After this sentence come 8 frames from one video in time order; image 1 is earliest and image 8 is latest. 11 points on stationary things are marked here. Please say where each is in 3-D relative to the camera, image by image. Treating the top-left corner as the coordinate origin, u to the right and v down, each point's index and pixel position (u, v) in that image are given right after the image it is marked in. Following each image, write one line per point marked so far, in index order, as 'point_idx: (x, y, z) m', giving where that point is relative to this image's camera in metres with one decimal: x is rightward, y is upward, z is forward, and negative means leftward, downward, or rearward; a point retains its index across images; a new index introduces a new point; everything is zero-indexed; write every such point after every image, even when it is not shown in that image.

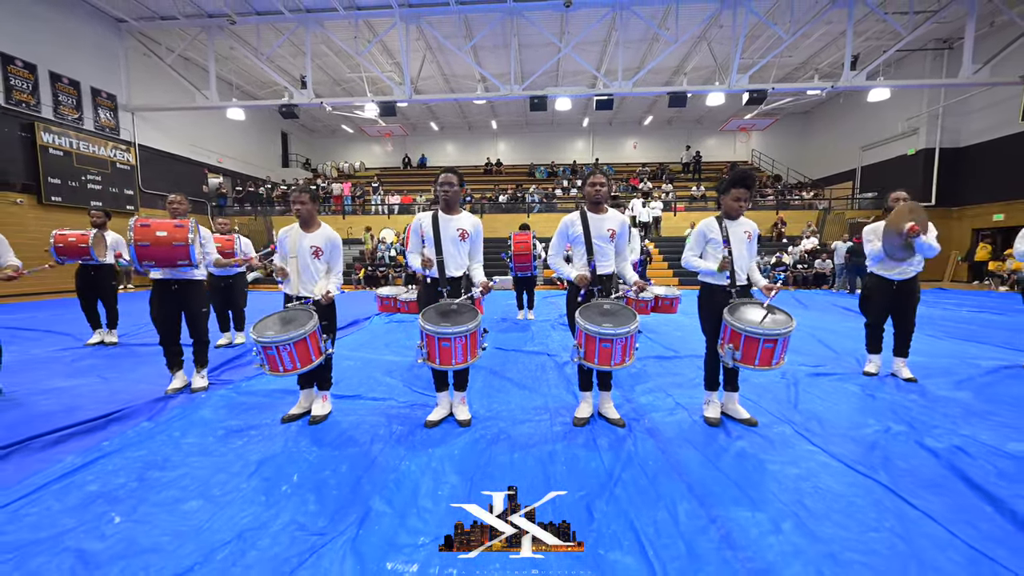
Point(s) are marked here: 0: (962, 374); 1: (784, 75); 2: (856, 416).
0: (+4.6, -0.9, +4.1) m
1: (+12.4, +9.7, +18.5) m
2: (+2.6, -1.0, +3.1) m
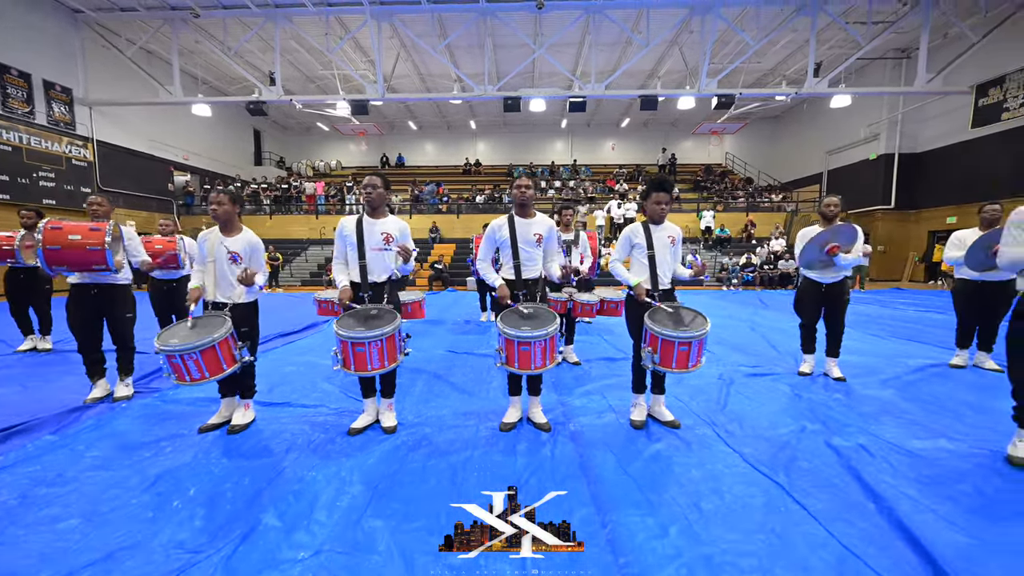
0: (+4.0, -0.9, +4.3) m
1: (+11.2, +9.7, +18.9) m
2: (+2.1, -1.0, +3.2) m
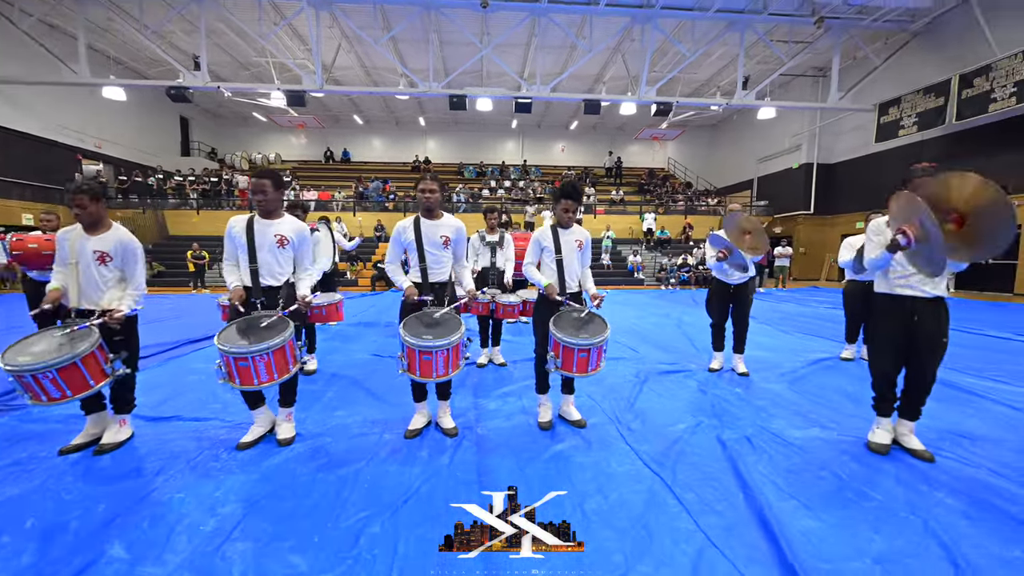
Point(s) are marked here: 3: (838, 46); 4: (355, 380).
0: (+3.2, -0.9, +4.6) m
1: (+8.8, +9.7, +19.9) m
2: (+1.4, -1.0, +3.3) m
3: (+10.9, +8.1, +13.6) m
4: (-1.6, -0.9, +4.2) m
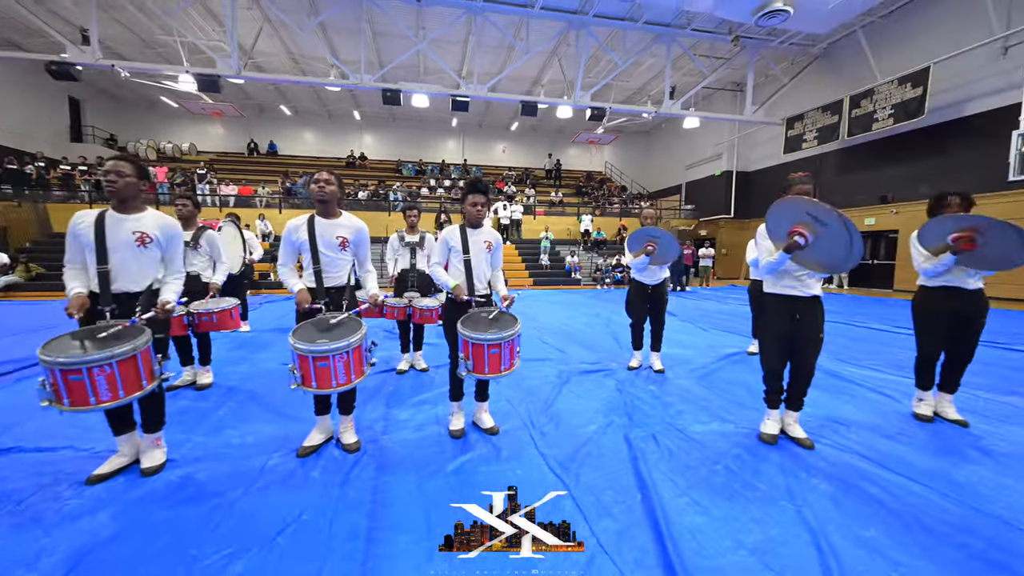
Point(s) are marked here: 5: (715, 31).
0: (+2.3, -0.9, +4.9) m
1: (+5.7, +9.7, +20.8) m
2: (+0.7, -1.0, +3.4) m
3: (+8.7, +8.2, +14.8) m
4: (-2.4, -1.0, +3.8) m
5: (+7.1, +9.1, +14.3) m
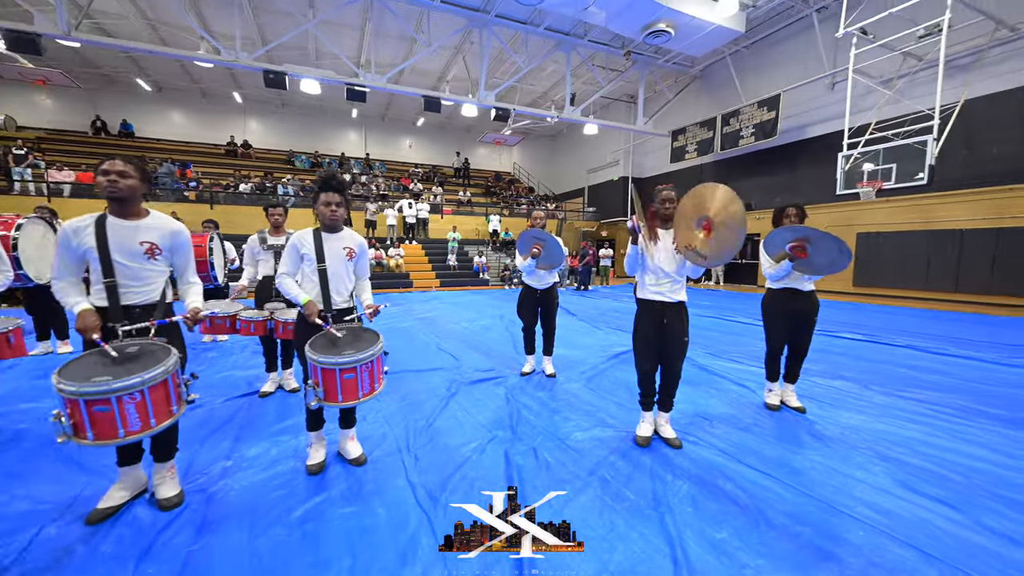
0: (+1.0, -0.9, +5.0) m
1: (+0.9, +9.8, +21.2) m
2: (-0.3, -1.1, +3.2) m
3: (+5.1, +8.3, +16.0) m
4: (-3.4, -1.1, +3.0) m
5: (+3.6, +9.1, +15.1) m
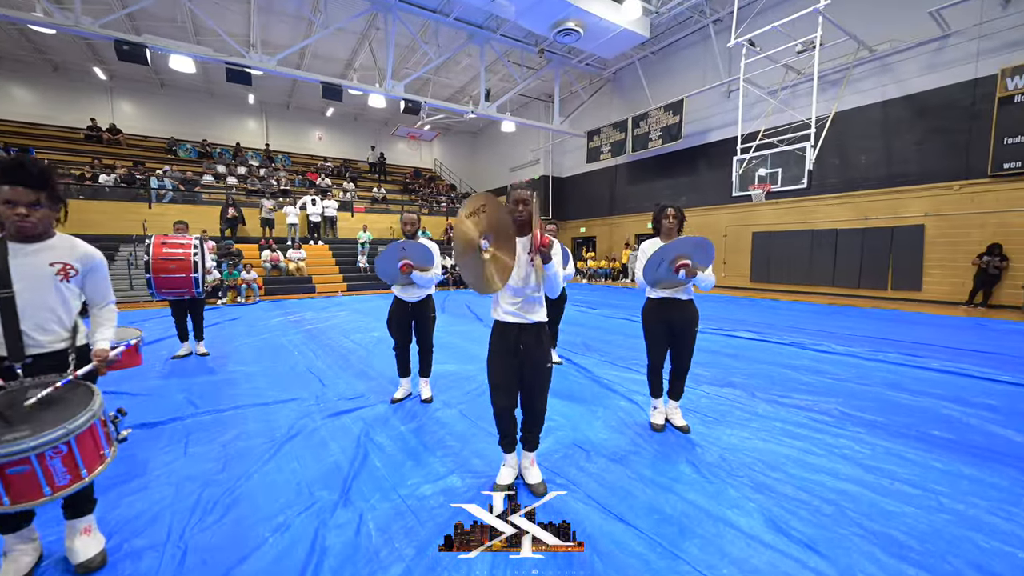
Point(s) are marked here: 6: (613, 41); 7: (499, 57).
0: (-0.4, -1.0, +4.5) m
1: (-3.2, +9.7, +20.4) m
2: (-1.3, -1.2, +2.5) m
3: (+1.8, +8.3, +15.9) m
4: (-4.3, -1.3, +1.8) m
5: (+0.4, +9.1, +14.9) m
6: (+3.2, +7.8, +12.9) m
7: (-0.6, +9.3, +16.2) m
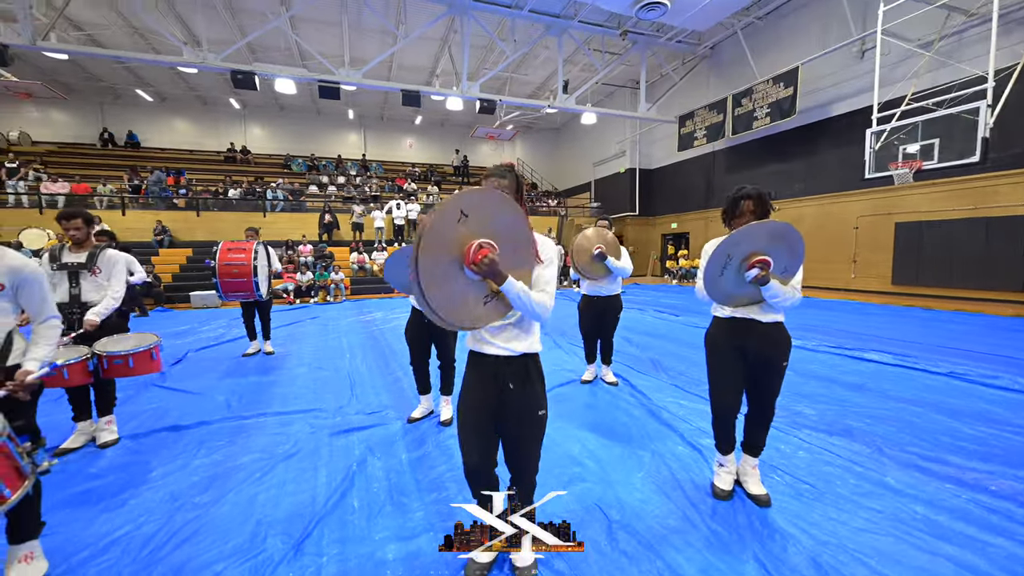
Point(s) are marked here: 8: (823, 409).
0: (0.0, -1.1, +3.9) m
1: (+0.8, +9.7, +20.0) m
2: (-1.4, -1.3, +2.2) m
3: (+4.7, +8.2, +14.5) m
4: (-4.5, -1.3, +2.2) m
5: (+3.1, +9.0, +13.8) m
6: (+5.4, +7.8, +11.2) m
7: (+2.5, +9.2, +15.3) m
8: (+2.7, -1.0, +3.6) m
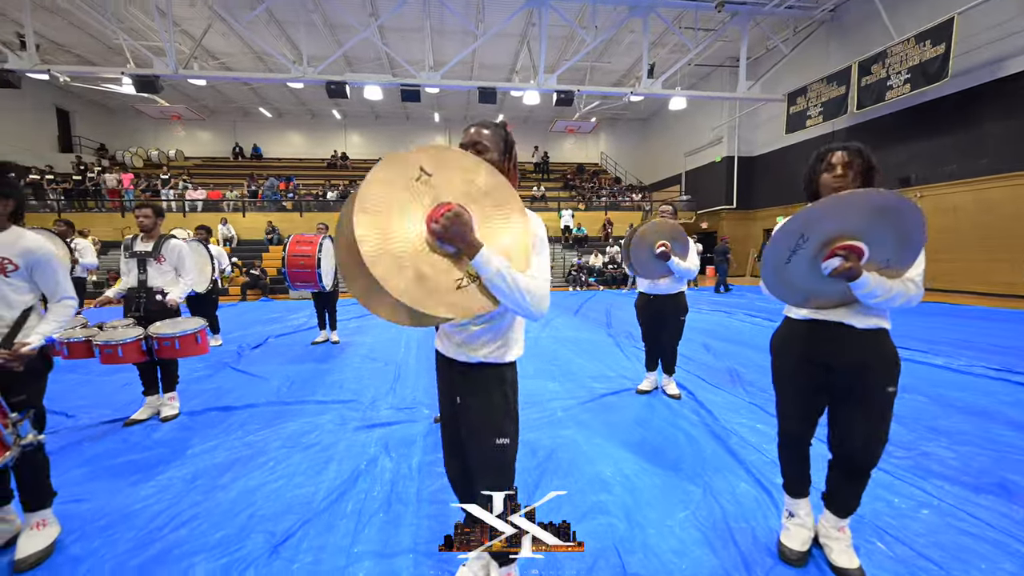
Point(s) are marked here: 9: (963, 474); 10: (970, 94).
0: (+0.3, -1.0, +3.5) m
1: (+4.7, +9.7, +19.1) m
2: (-1.4, -1.2, +2.1) m
3: (+7.3, +8.2, +12.9) m
4: (-4.4, -1.2, +2.7) m
5: (+5.6, +9.0, +12.5) m
6: (+7.3, +7.7, +9.5) m
7: (+5.3, +9.2, +14.1) m
8: (+2.9, -1.0, +2.6) m
9: (+2.7, -1.1, +2.4) m
10: (+11.2, +4.8, +9.9) m
